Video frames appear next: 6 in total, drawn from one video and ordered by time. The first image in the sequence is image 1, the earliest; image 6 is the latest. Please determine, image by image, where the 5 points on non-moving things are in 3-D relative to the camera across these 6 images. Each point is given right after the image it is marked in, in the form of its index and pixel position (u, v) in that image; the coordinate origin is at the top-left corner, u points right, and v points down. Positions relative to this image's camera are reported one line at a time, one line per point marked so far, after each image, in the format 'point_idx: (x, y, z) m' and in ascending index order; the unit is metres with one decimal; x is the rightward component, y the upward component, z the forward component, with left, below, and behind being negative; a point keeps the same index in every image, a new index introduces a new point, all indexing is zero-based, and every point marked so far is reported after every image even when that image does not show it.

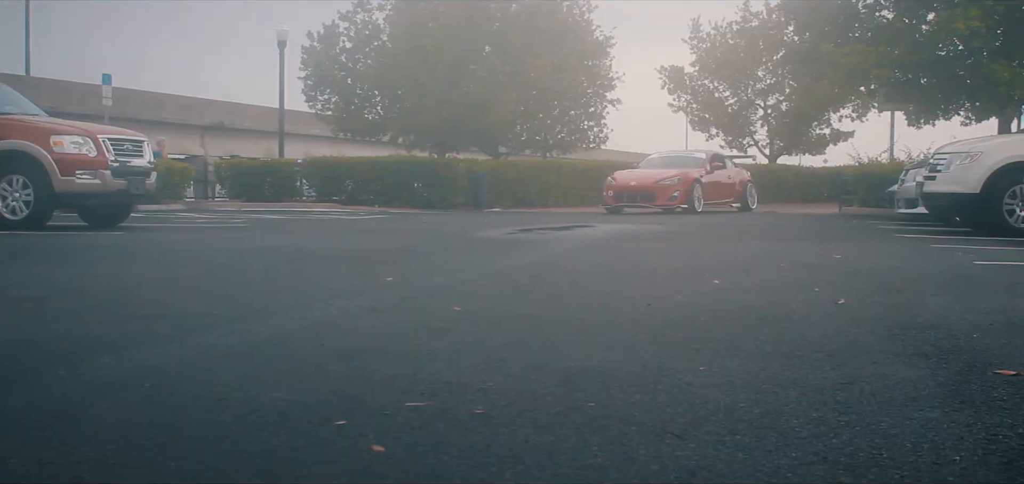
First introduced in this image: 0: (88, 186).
0: (-6.1, +0.8, +14.6) m
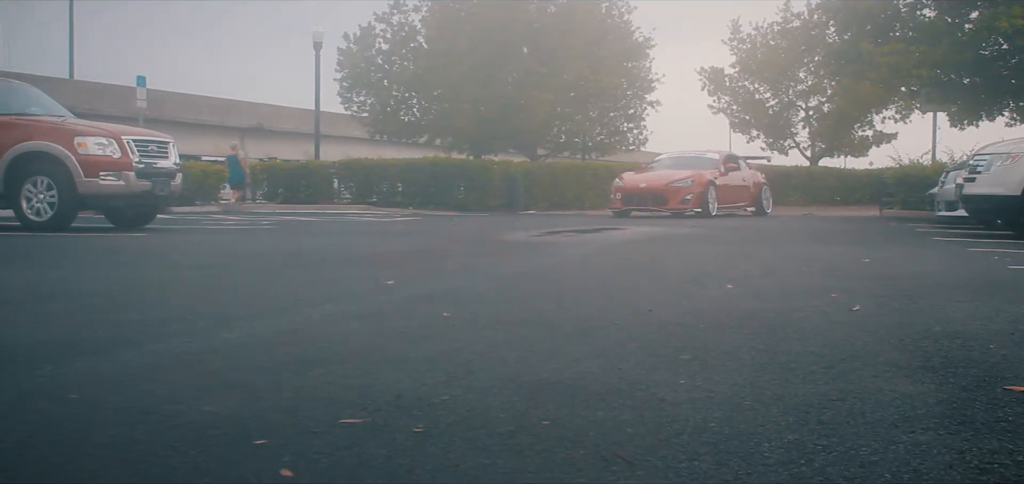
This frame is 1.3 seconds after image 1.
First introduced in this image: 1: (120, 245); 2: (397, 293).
0: (-5.8, +0.8, +14.6) m
1: (-5.2, 0.0, +13.2) m
2: (-0.9, -0.4, +7.6) m
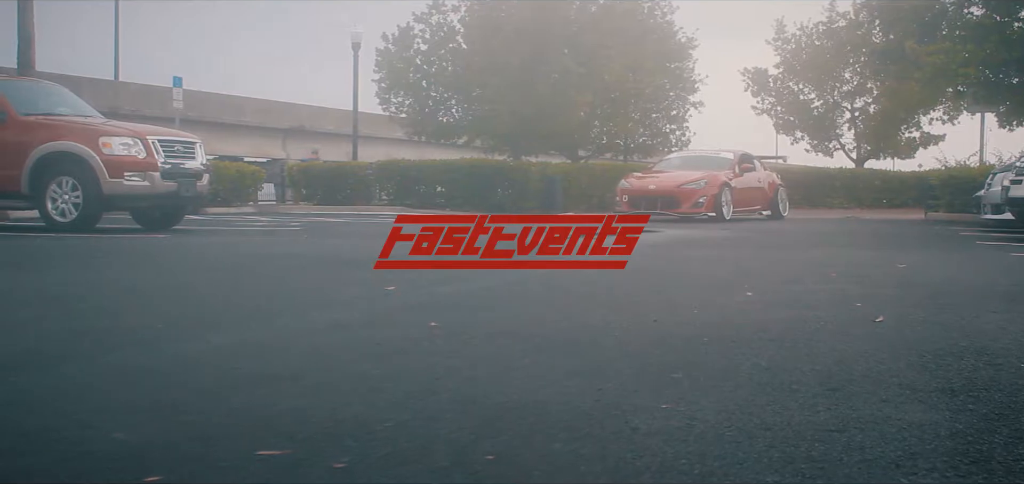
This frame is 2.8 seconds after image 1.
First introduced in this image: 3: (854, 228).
0: (-5.4, +0.8, +14.5) m
1: (-4.9, 0.0, +13.1) m
2: (-0.8, -0.4, +7.3) m
3: (+6.7, +0.3, +19.4) m
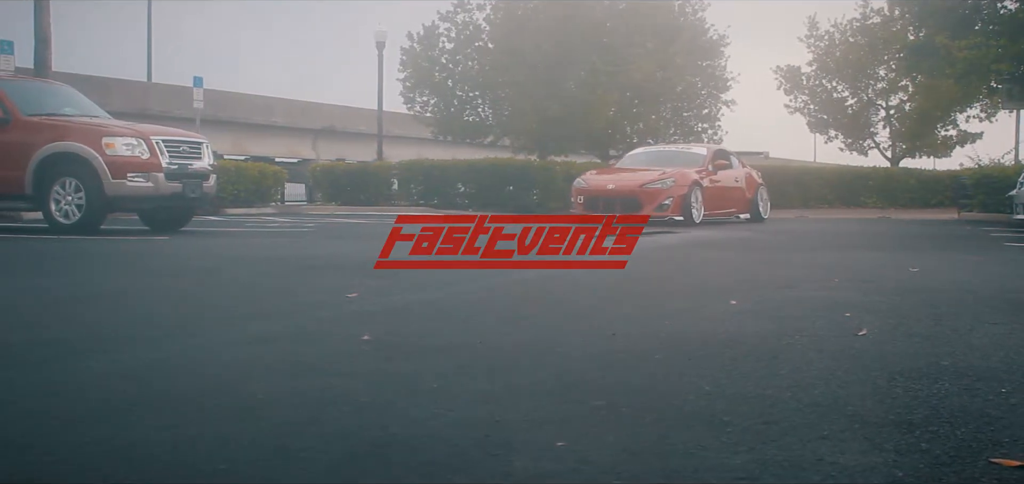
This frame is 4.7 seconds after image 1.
0: (-5.4, +0.8, +14.3) m
1: (-4.9, -0.1, +12.9) m
2: (-1.0, -0.5, +7.0) m
3: (+6.9, +0.3, +18.8) m
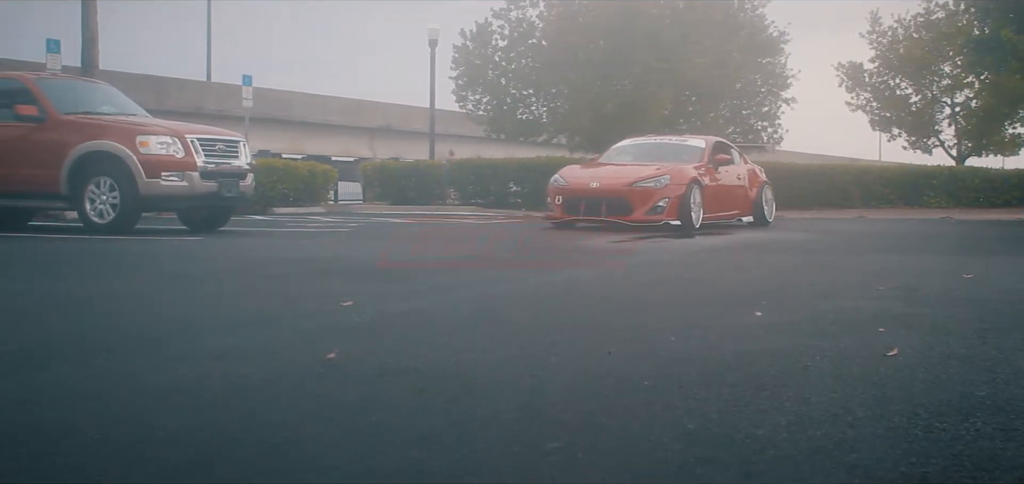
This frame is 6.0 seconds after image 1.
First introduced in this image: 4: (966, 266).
0: (-4.9, +0.8, +14.2) m
1: (-4.5, -0.1, +12.7) m
2: (-0.9, -0.5, +6.6) m
3: (+7.6, +0.2, +18.0) m
4: (+4.7, -0.3, +10.3) m
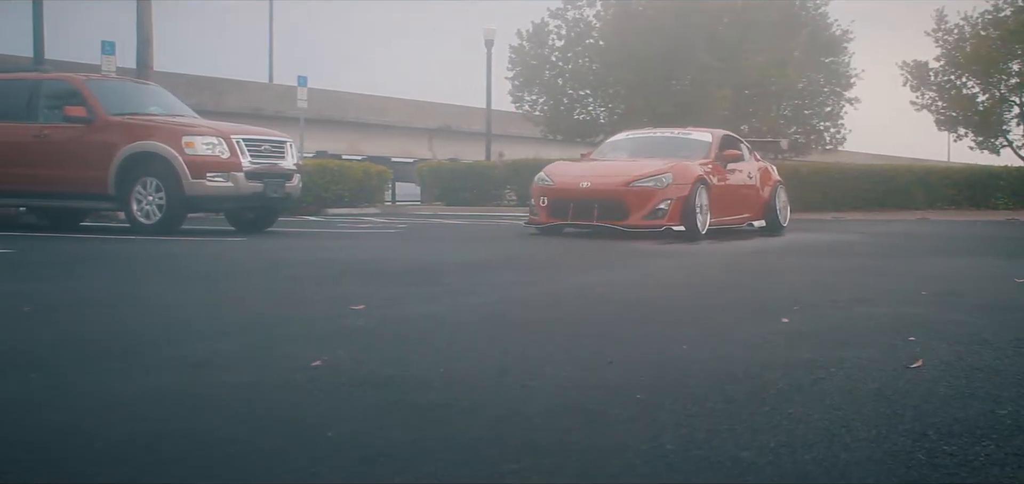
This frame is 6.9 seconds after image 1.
0: (-4.3, +0.8, +14.3) m
1: (-4.0, -0.1, +12.8) m
2: (-0.8, -0.5, +6.5) m
3: (+8.4, +0.2, +17.3) m
4: (+5.0, -0.3, +9.8) m
